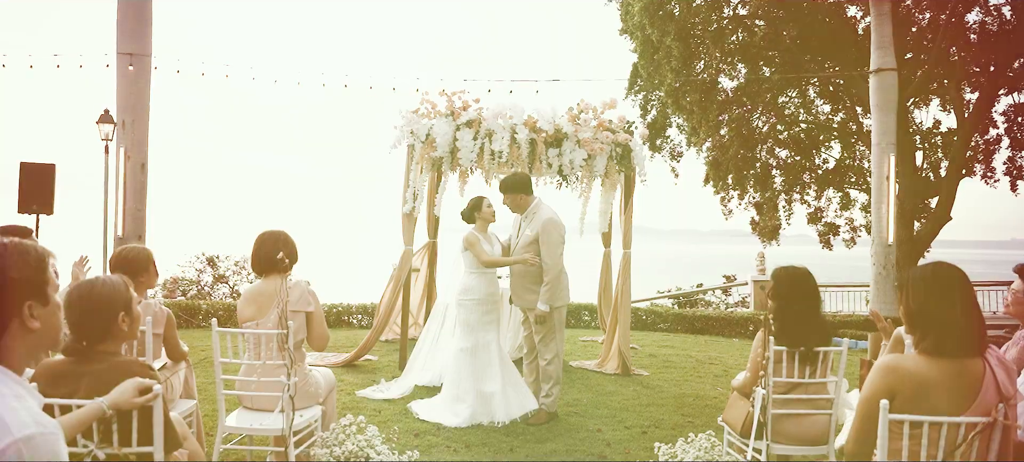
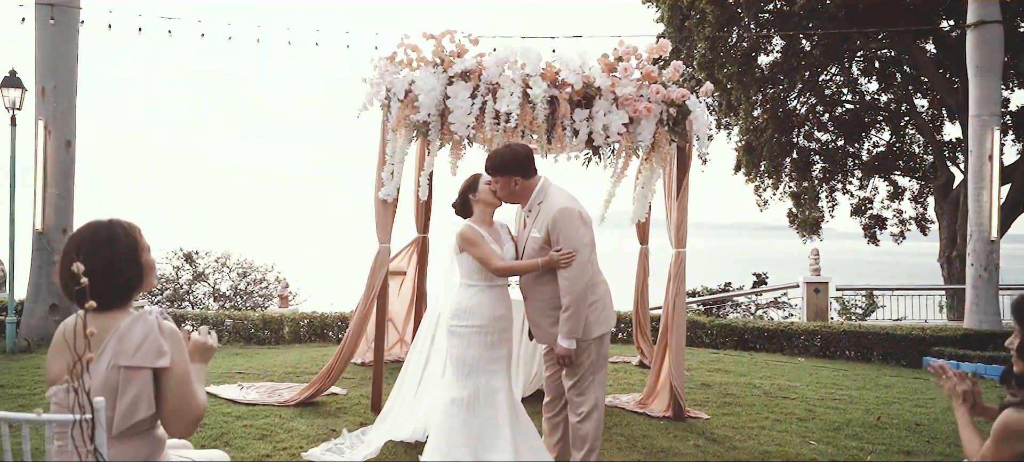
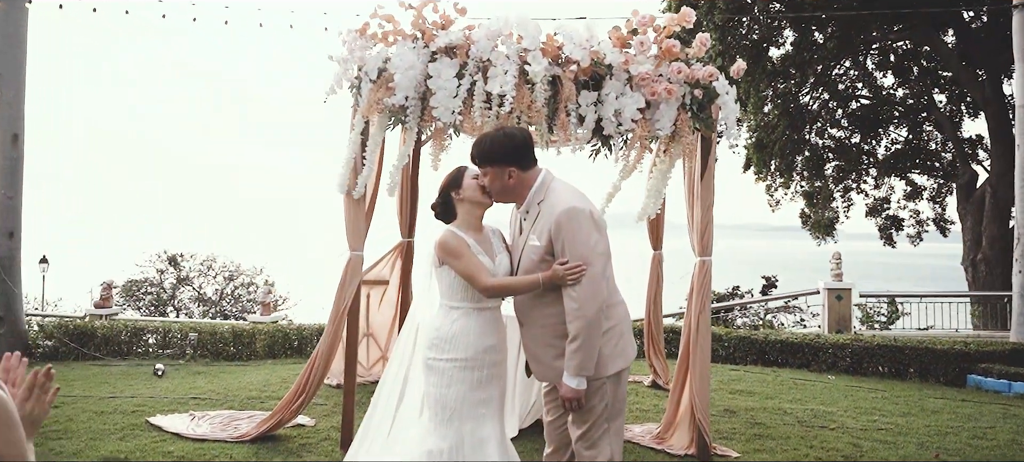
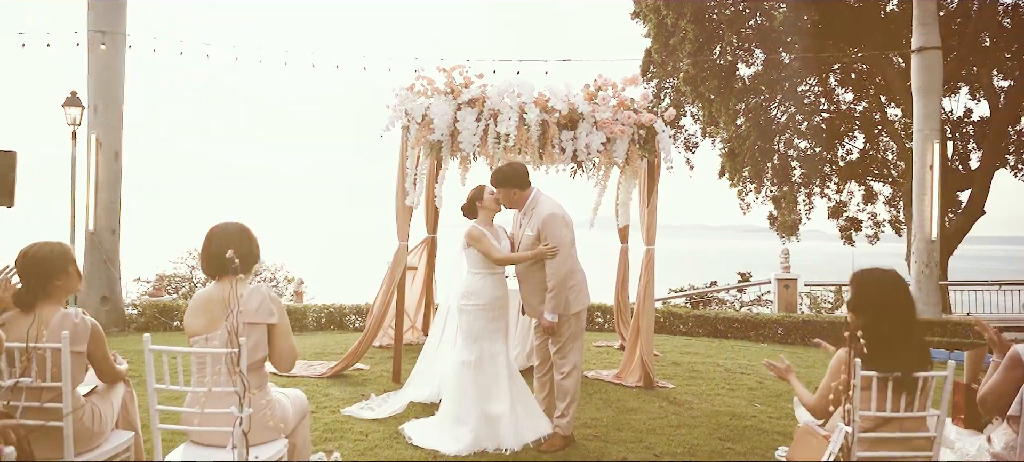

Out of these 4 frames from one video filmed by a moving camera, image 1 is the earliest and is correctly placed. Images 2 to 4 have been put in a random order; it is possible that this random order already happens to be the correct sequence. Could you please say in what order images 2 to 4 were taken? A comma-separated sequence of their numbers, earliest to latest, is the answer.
4, 2, 3
